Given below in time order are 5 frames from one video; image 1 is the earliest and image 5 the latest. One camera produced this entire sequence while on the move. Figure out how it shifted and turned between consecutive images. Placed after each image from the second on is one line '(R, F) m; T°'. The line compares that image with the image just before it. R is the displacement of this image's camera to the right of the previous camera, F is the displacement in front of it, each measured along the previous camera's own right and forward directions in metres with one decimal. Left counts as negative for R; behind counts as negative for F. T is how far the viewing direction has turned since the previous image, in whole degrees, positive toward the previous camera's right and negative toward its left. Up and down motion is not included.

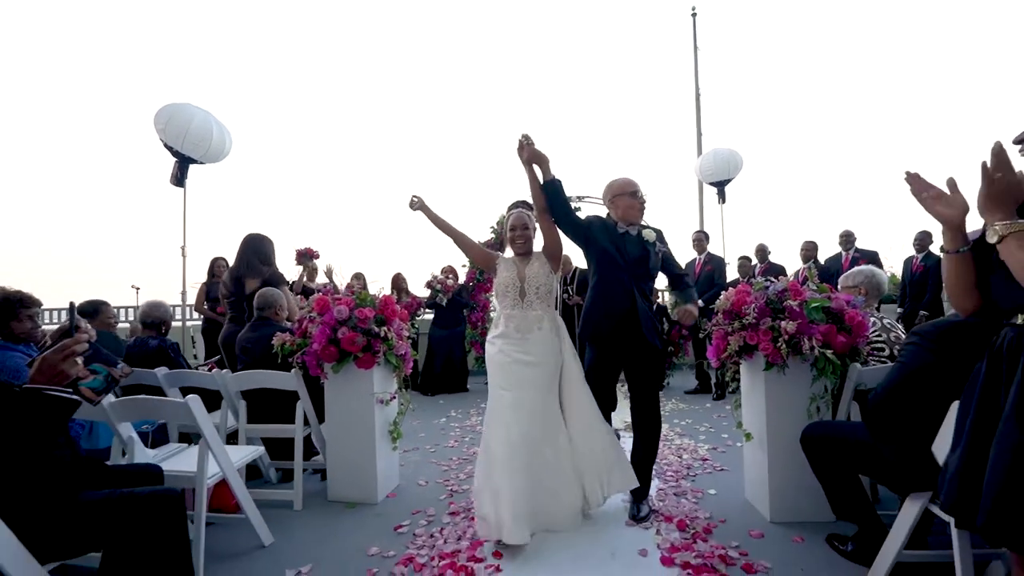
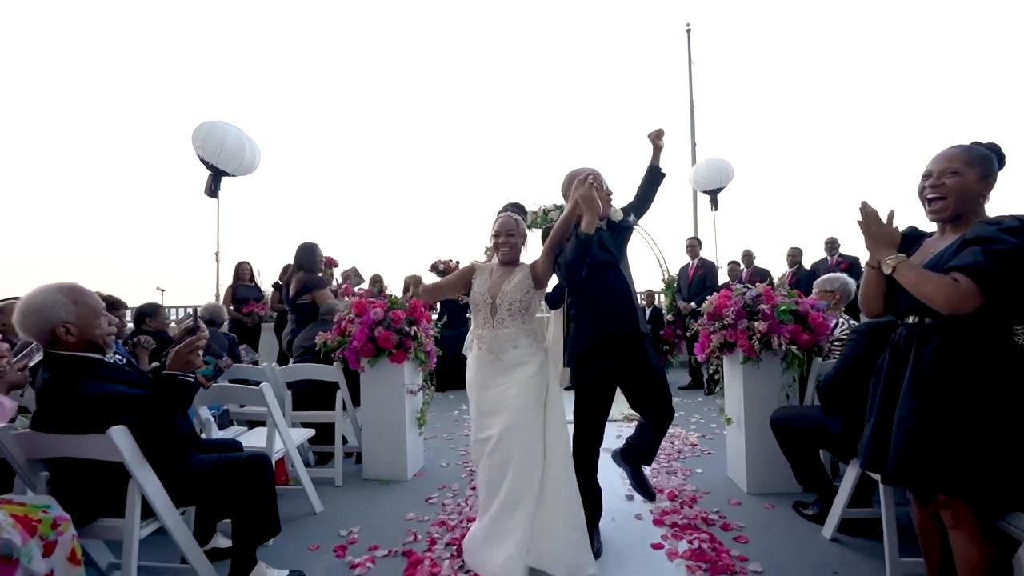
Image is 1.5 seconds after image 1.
(-0.1, -0.5) m; 0°
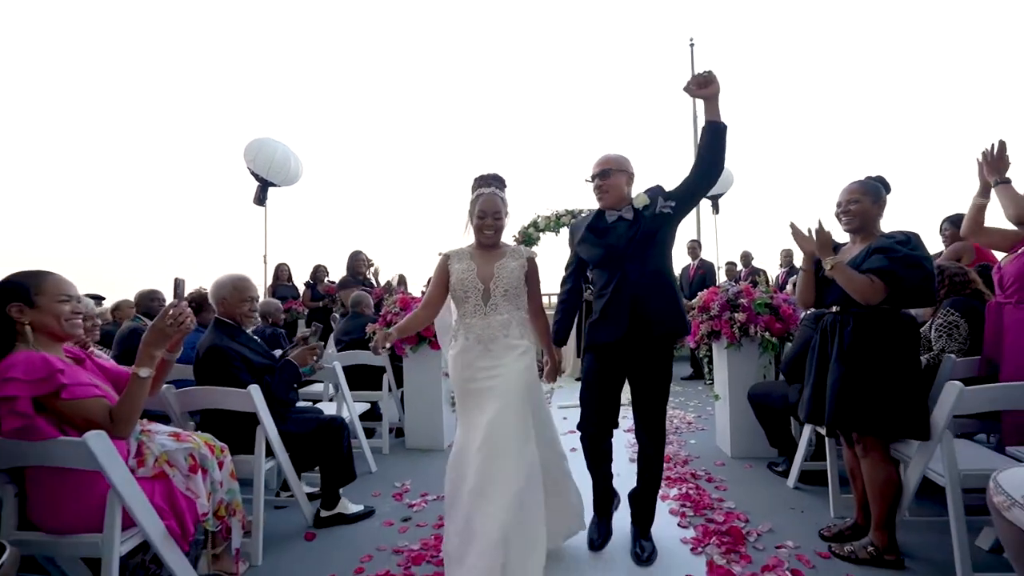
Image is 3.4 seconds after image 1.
(-0.1, -0.7) m; -1°
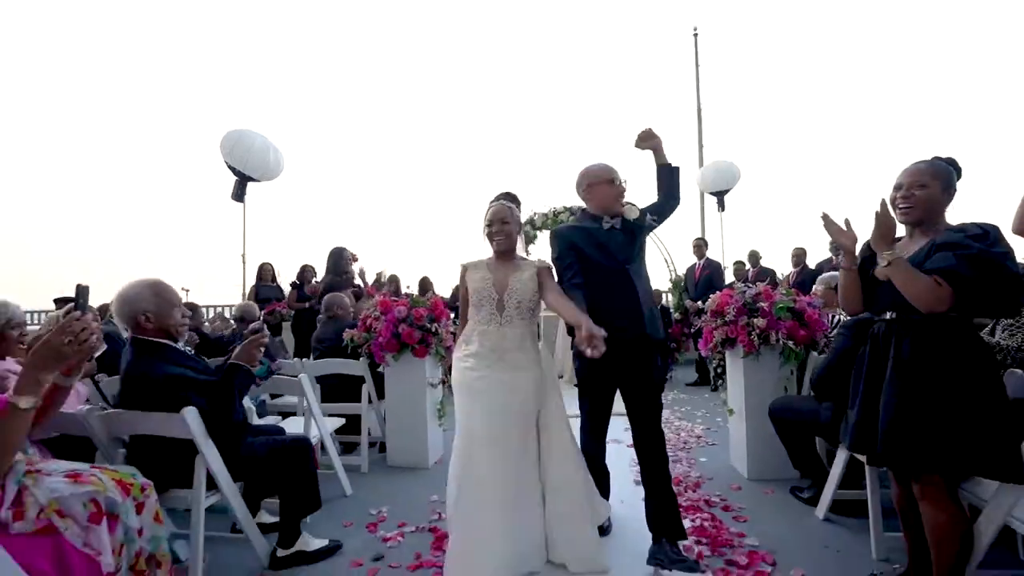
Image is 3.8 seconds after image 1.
(+0.1, +0.4) m; 0°
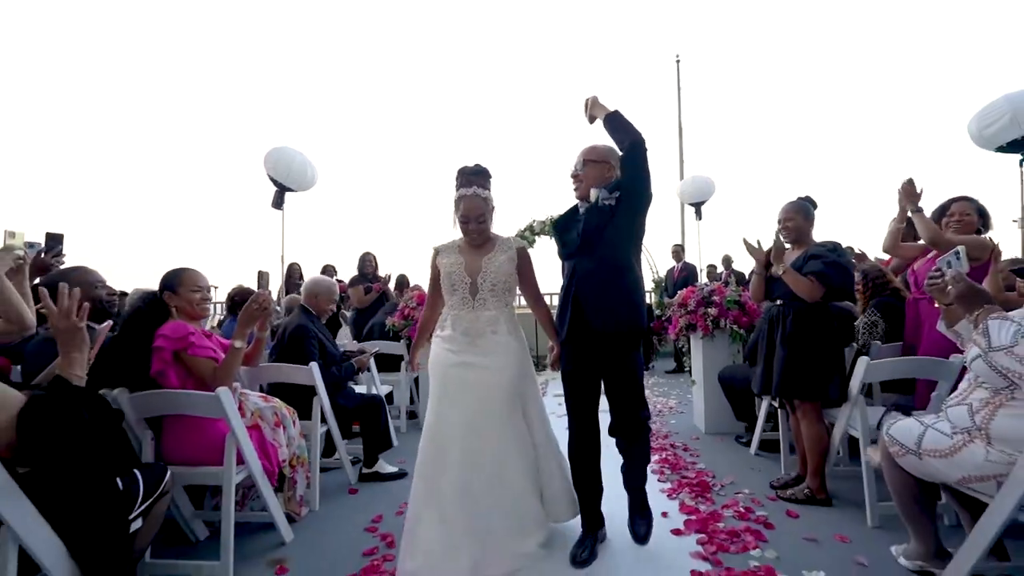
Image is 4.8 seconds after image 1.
(-0.2, -1.1) m; +1°
